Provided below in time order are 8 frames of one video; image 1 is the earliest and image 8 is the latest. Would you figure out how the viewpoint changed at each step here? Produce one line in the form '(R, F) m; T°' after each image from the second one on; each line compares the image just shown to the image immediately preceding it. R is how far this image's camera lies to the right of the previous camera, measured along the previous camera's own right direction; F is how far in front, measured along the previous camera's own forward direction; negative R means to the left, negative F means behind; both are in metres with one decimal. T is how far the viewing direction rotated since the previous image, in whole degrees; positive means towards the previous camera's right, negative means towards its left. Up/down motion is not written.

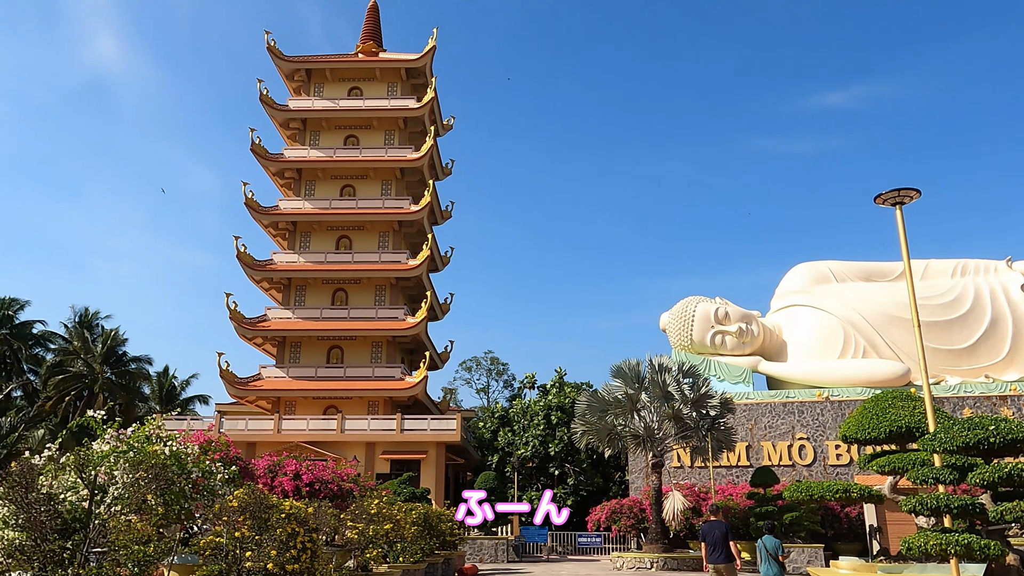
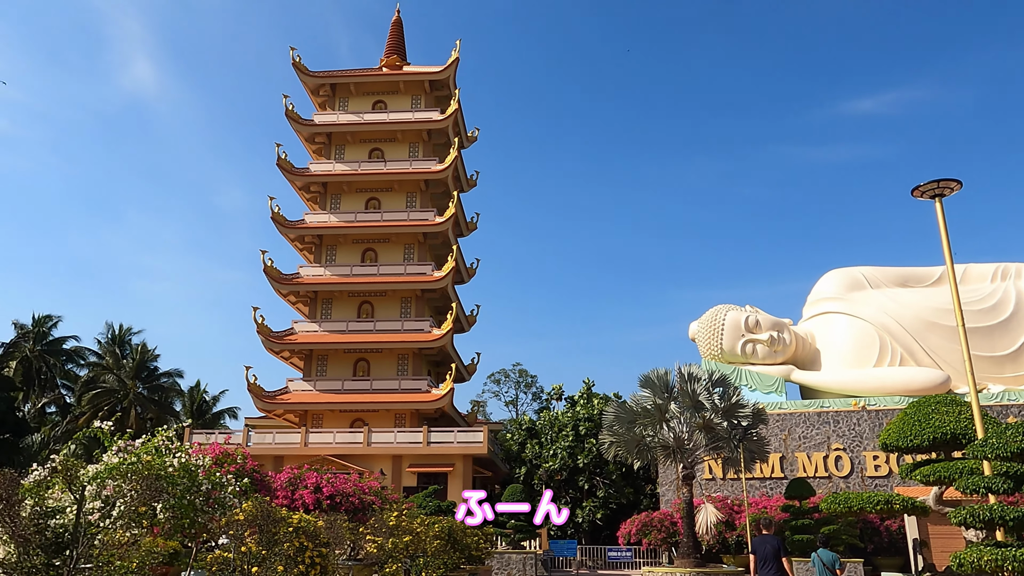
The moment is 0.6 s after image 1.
(+0.1, +0.2) m; -2°
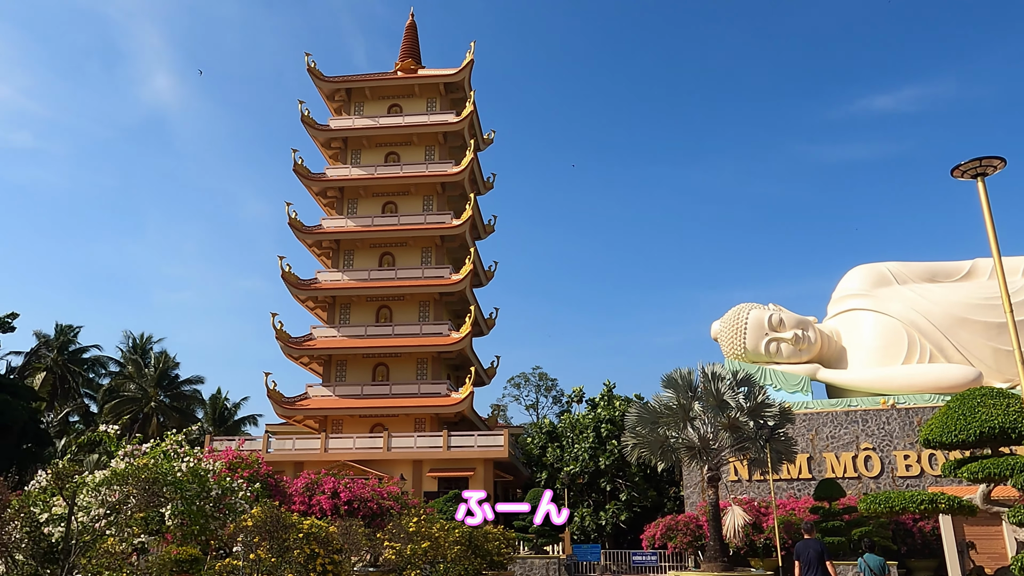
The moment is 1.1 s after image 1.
(0.0, +0.2) m; -1°
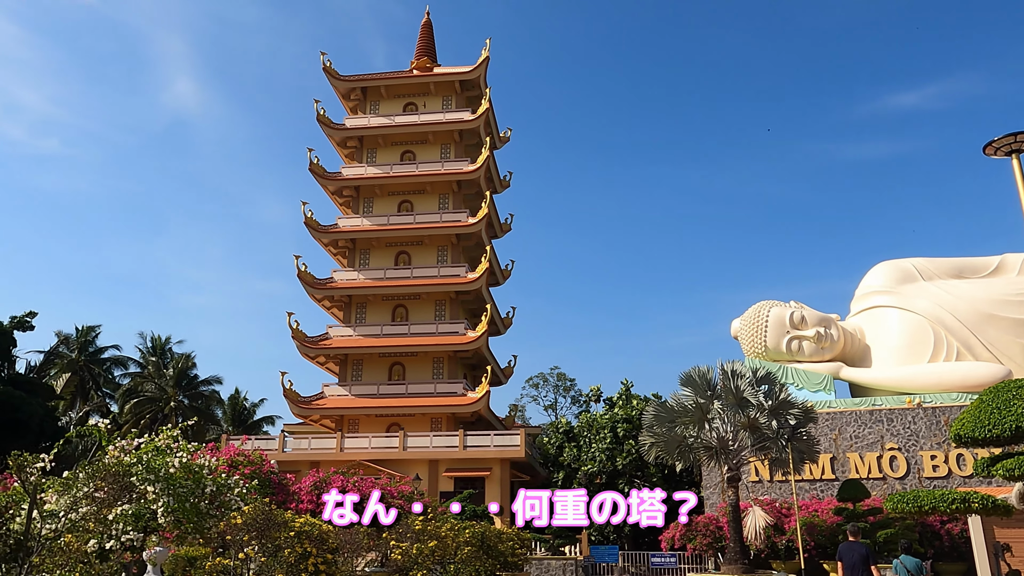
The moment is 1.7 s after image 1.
(+0.1, +0.2) m; -1°
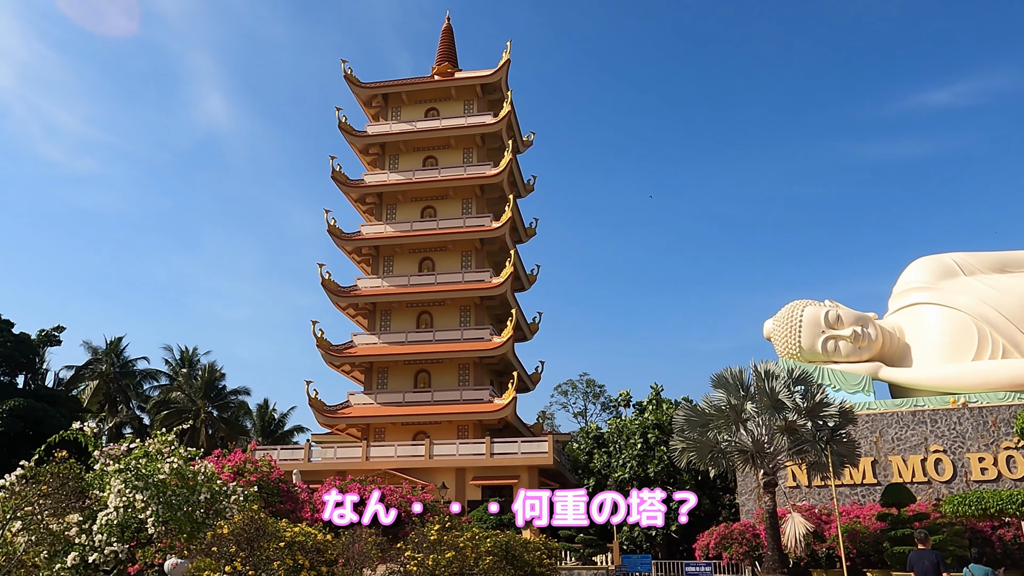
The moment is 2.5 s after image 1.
(+0.1, +0.4) m; -2°
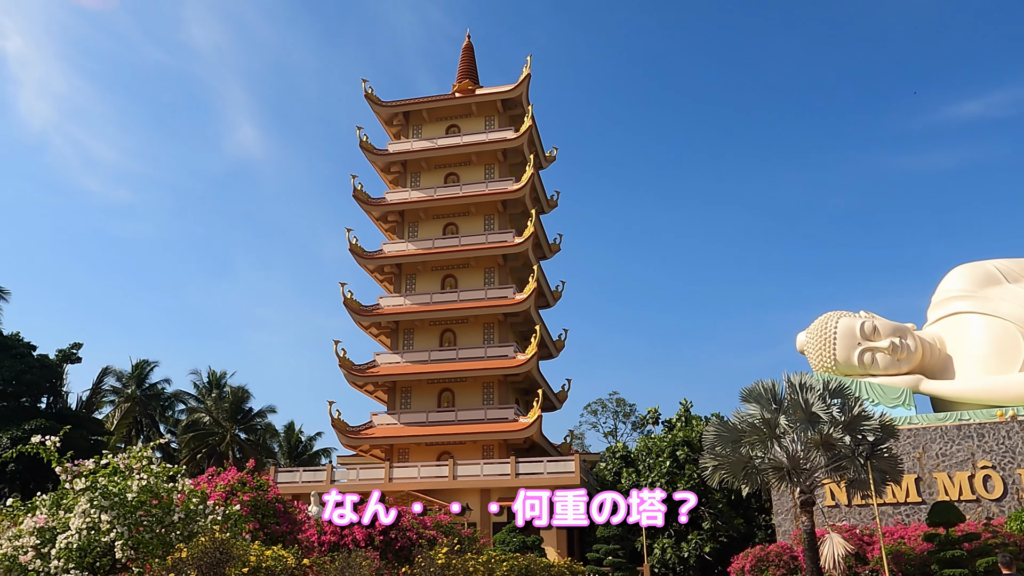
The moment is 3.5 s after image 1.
(+0.2, +0.4) m; -2°
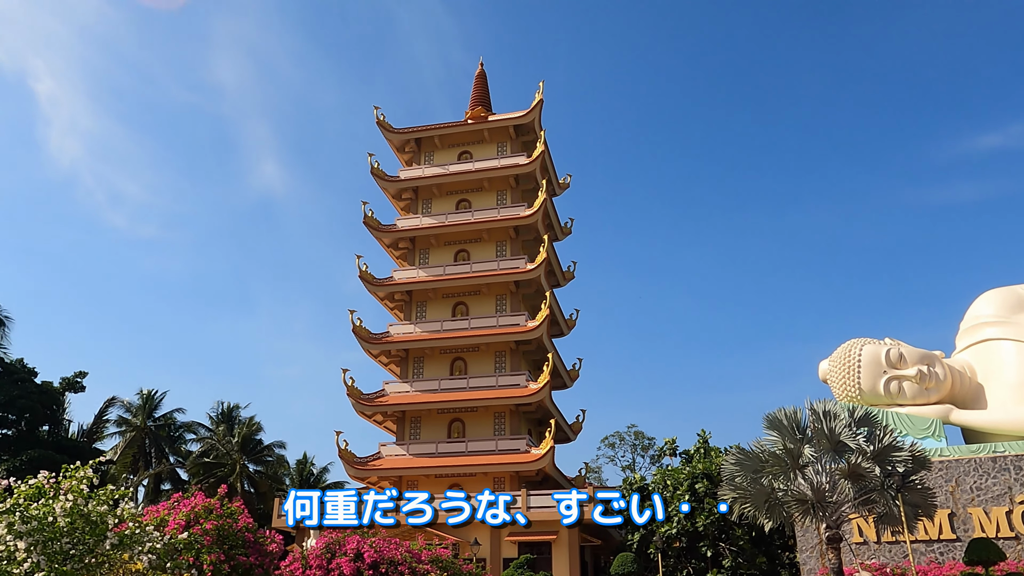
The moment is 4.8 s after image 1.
(+0.2, +0.5) m; -1°
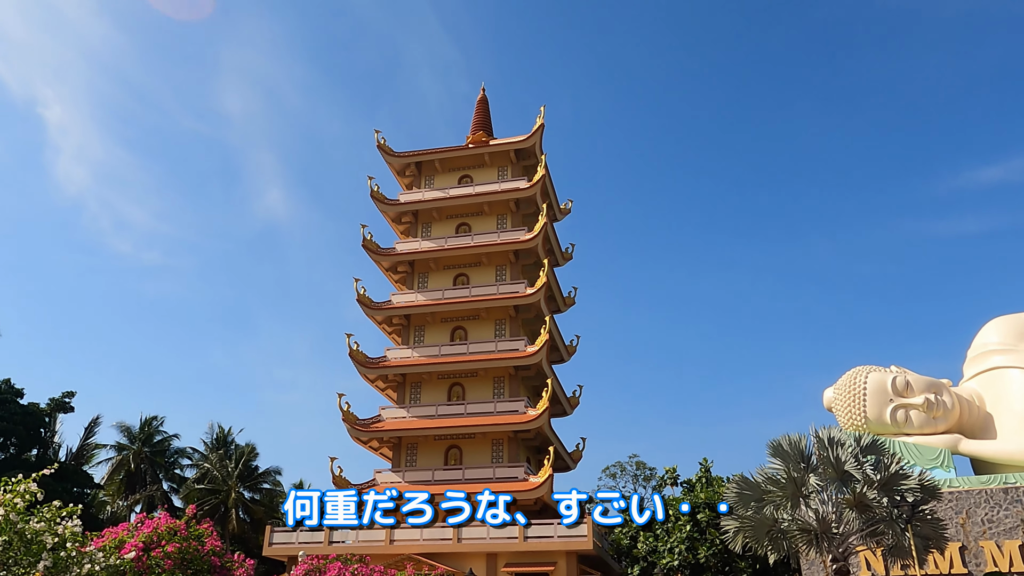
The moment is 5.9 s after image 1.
(+0.1, +0.3) m; 0°
